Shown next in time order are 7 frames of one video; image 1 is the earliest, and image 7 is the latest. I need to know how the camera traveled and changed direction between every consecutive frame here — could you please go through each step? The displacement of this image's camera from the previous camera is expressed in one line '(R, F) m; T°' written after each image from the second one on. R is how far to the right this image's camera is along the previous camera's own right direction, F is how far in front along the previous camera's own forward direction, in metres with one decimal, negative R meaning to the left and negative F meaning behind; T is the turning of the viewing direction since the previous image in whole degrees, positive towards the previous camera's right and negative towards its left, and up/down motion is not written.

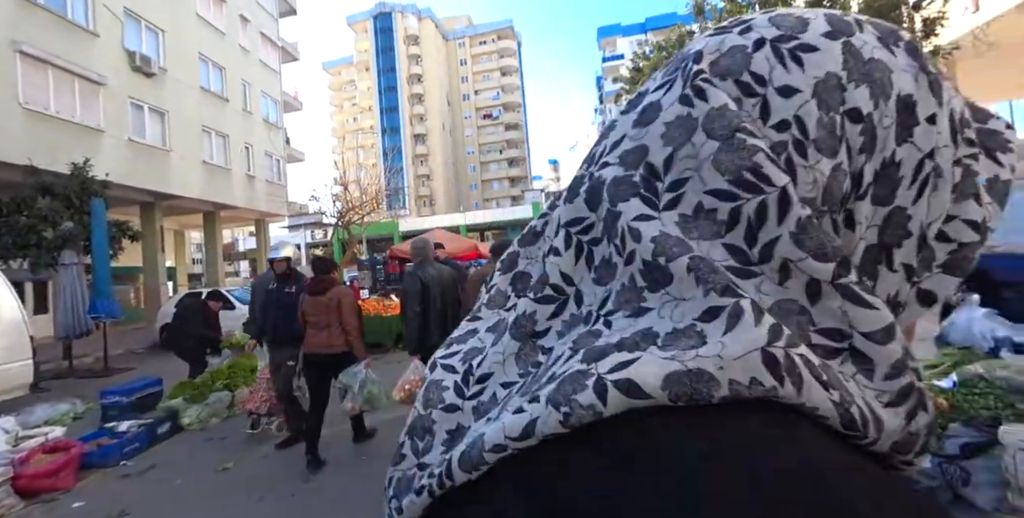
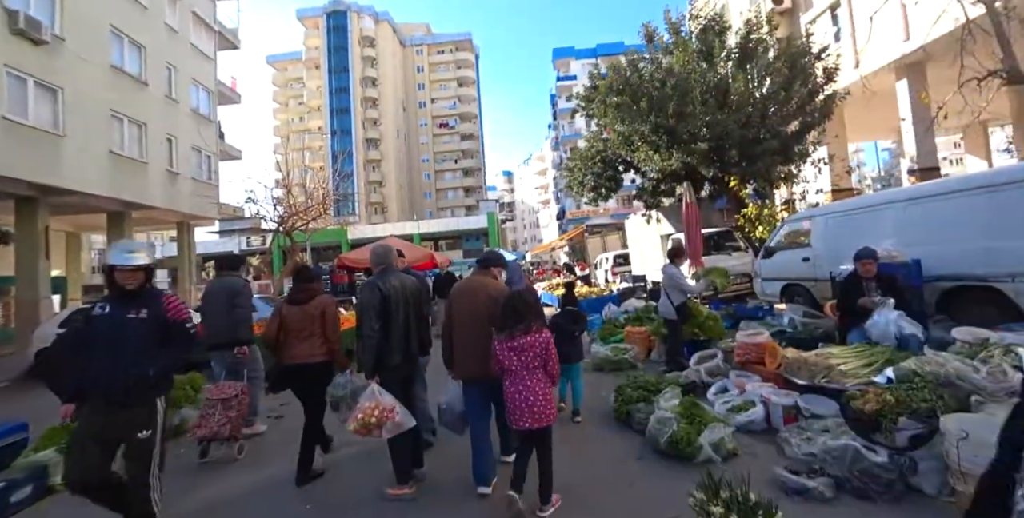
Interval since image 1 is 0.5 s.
(-0.1, +0.4) m; +6°
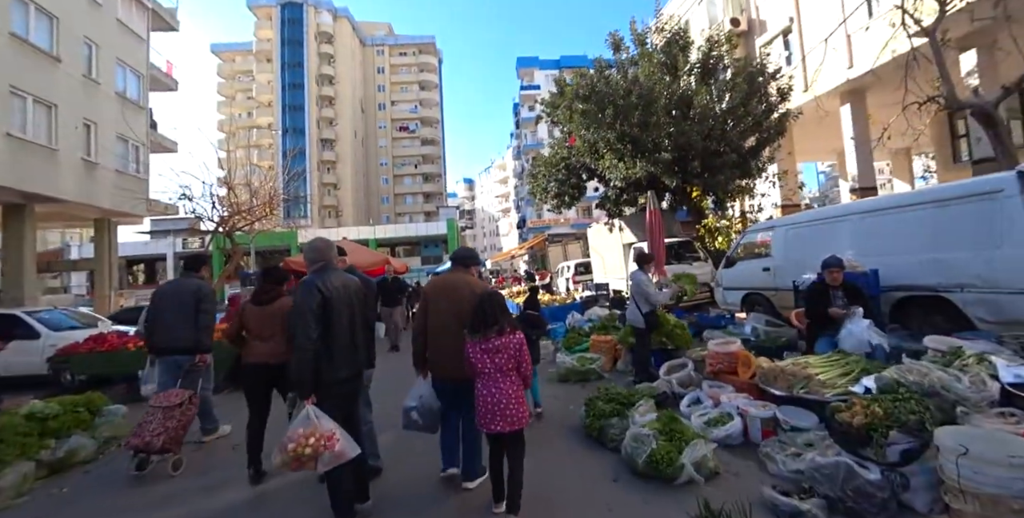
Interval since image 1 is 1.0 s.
(-0.1, +0.4) m; +5°
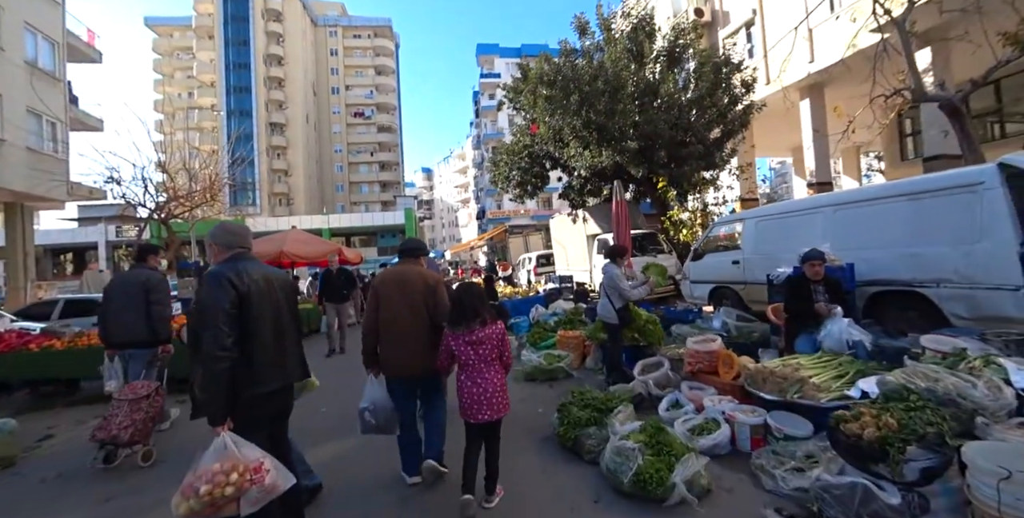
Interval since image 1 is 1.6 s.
(-0.1, +0.5) m; +5°
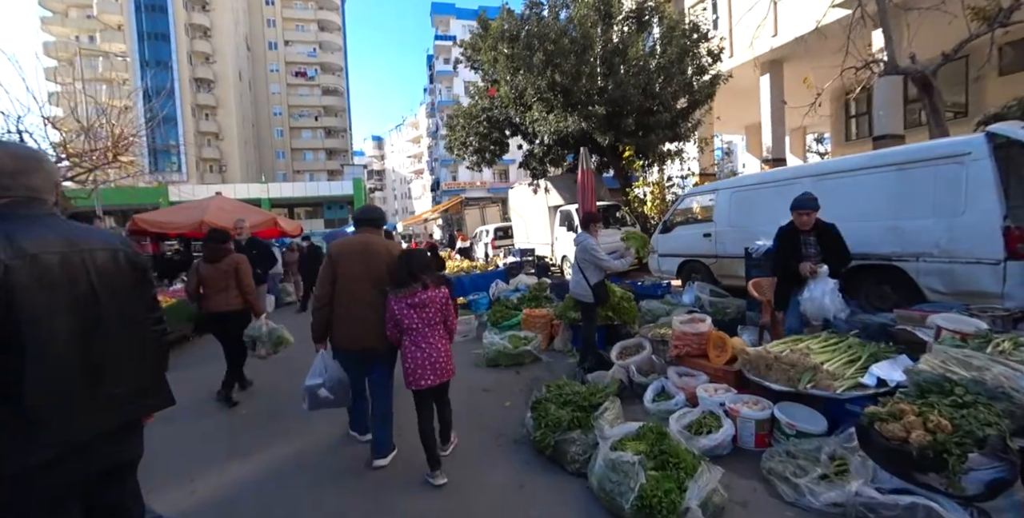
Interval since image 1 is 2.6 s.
(-0.1, +0.7) m; +6°
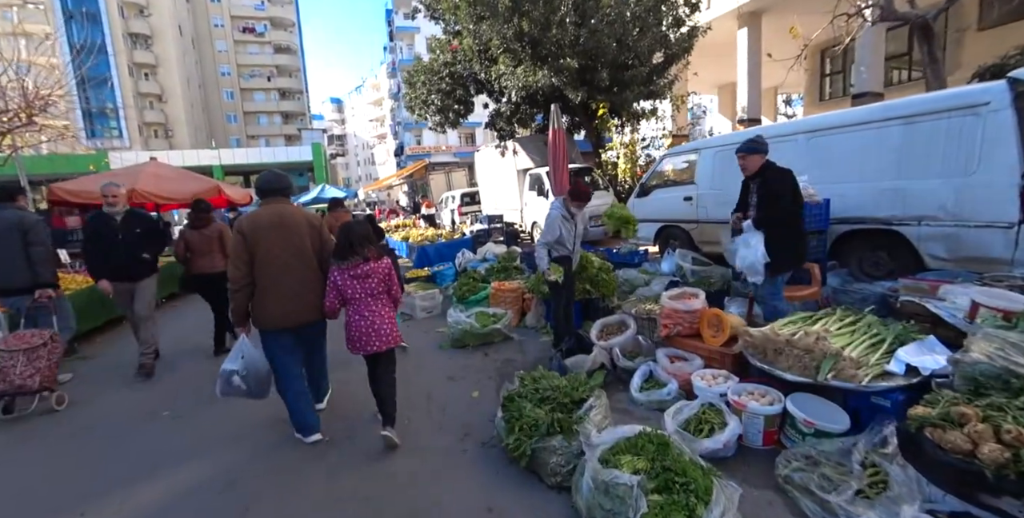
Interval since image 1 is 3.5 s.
(0.0, +0.7) m; +4°
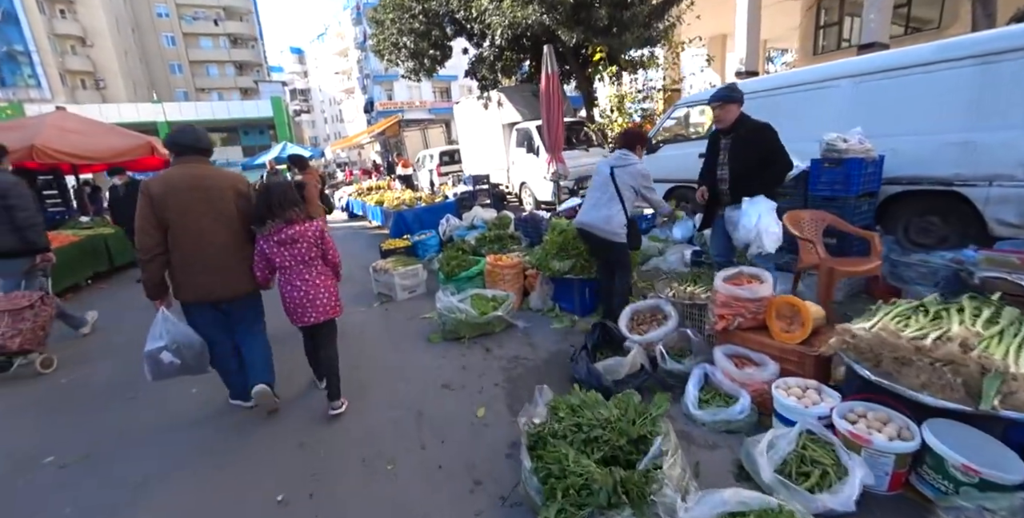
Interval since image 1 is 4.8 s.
(-0.2, +0.9) m; +3°
